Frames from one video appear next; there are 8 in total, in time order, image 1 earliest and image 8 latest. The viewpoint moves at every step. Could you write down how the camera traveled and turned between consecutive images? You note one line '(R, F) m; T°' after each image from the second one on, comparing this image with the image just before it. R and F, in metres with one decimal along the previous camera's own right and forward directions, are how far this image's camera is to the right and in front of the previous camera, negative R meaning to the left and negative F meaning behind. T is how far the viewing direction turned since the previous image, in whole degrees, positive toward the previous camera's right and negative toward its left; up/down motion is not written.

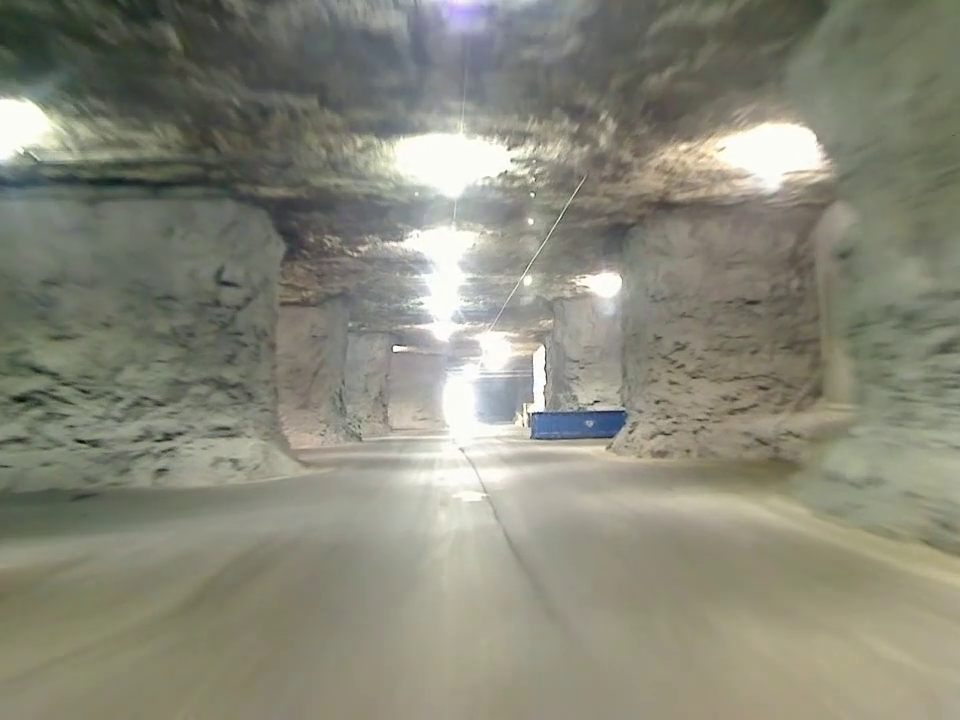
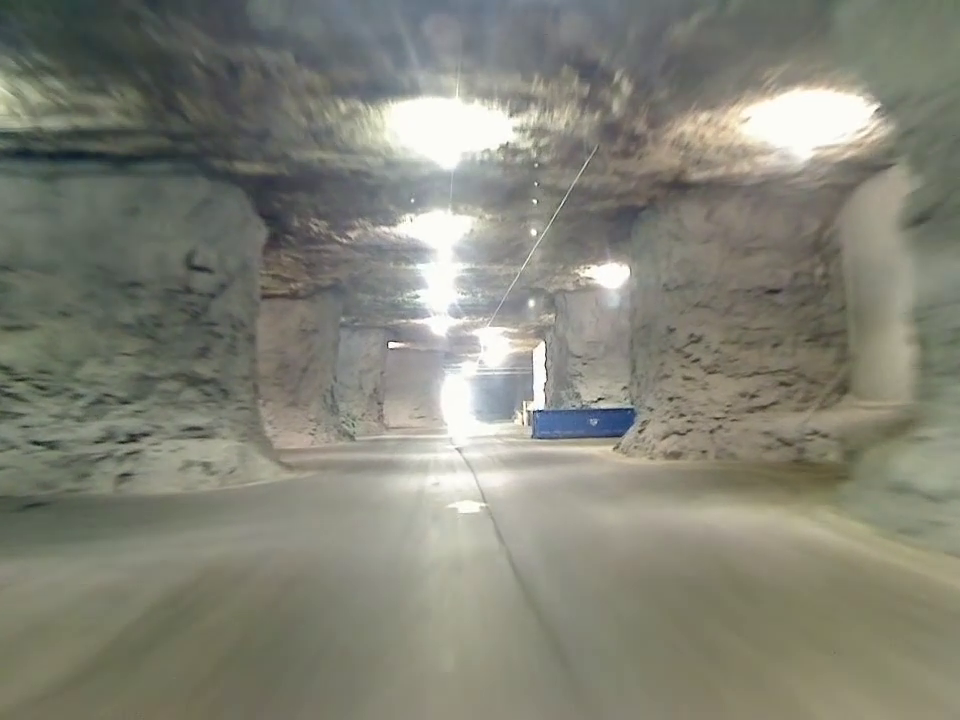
(0.0, +0.9) m; 0°
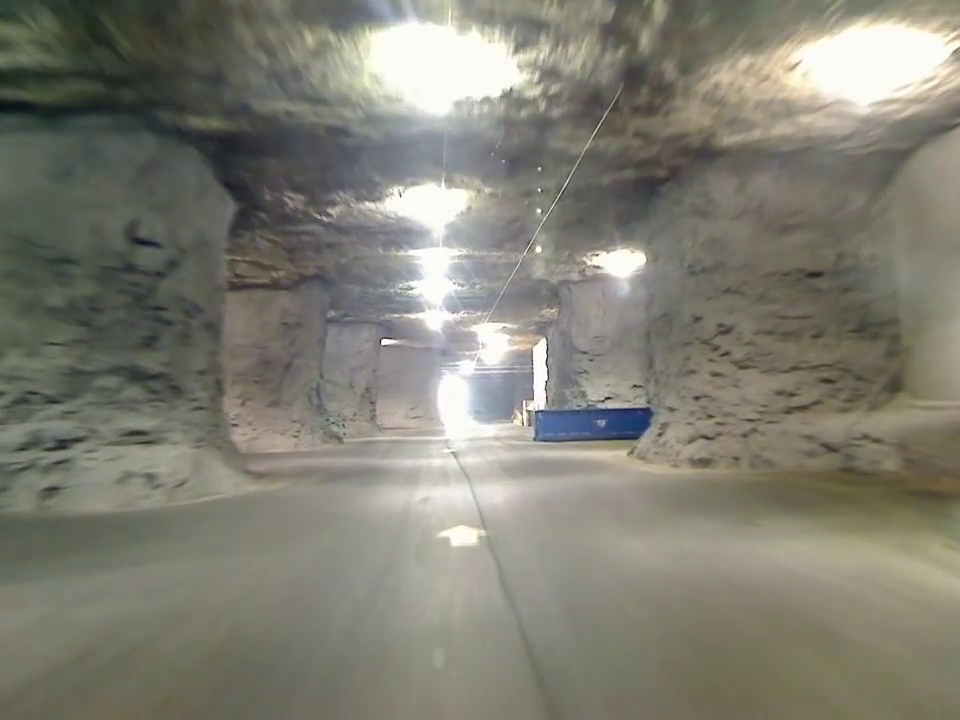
(0.0, +1.3) m; 0°
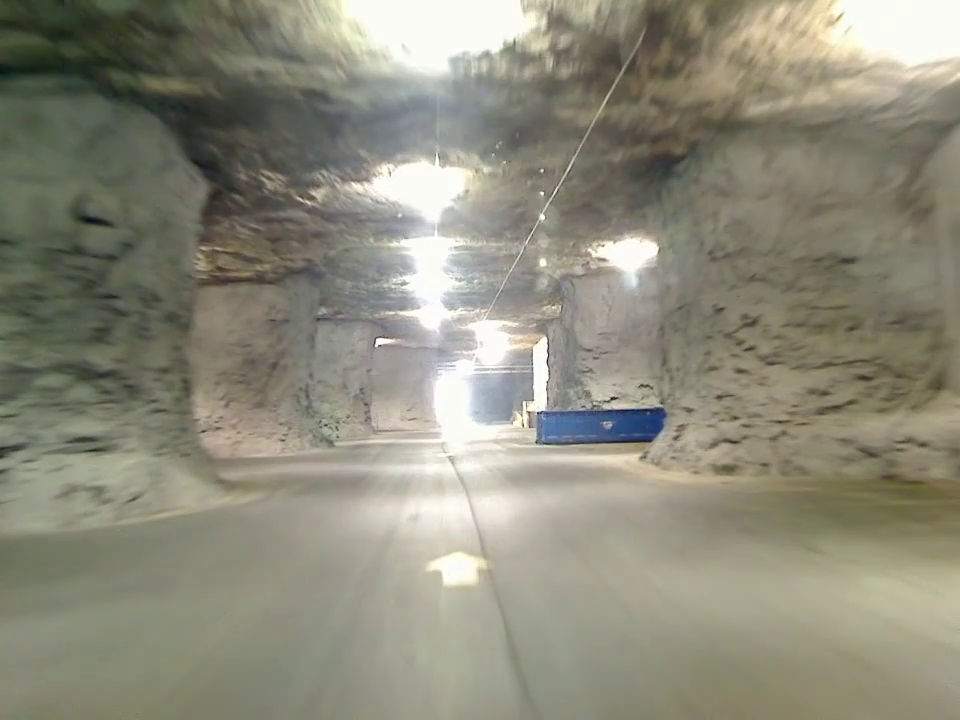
(0.0, +0.9) m; 0°
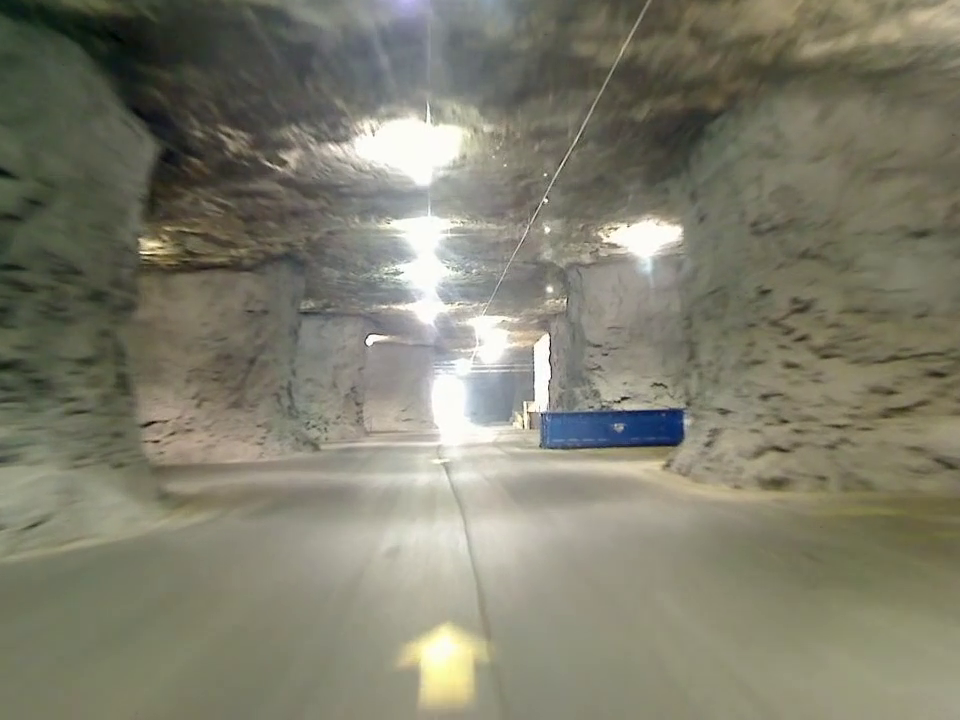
(0.0, +1.3) m; 0°
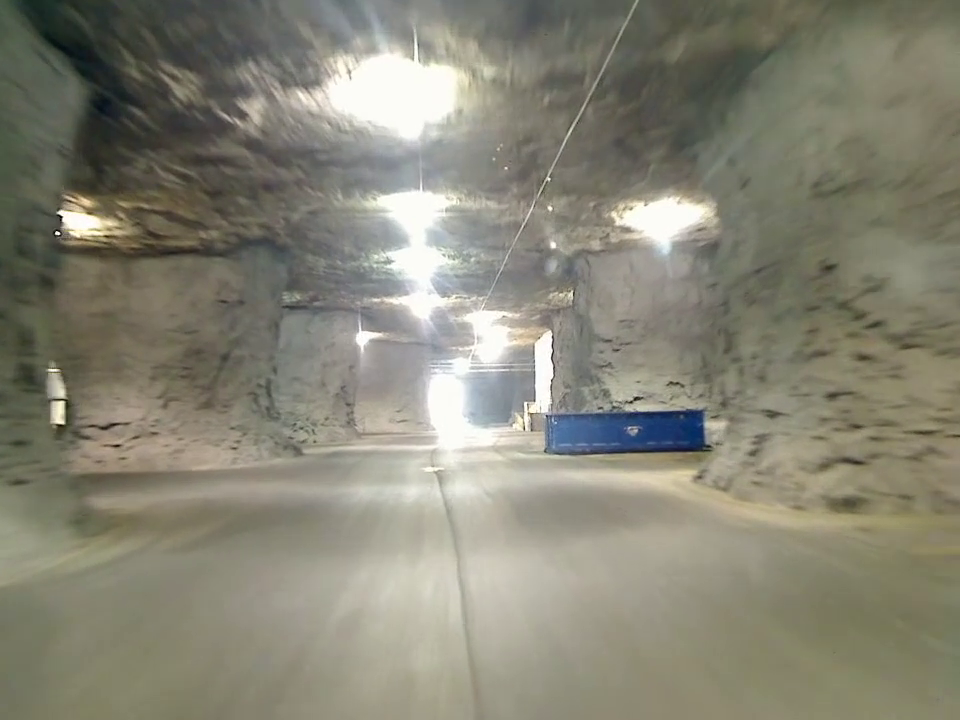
(0.0, +1.3) m; 0°
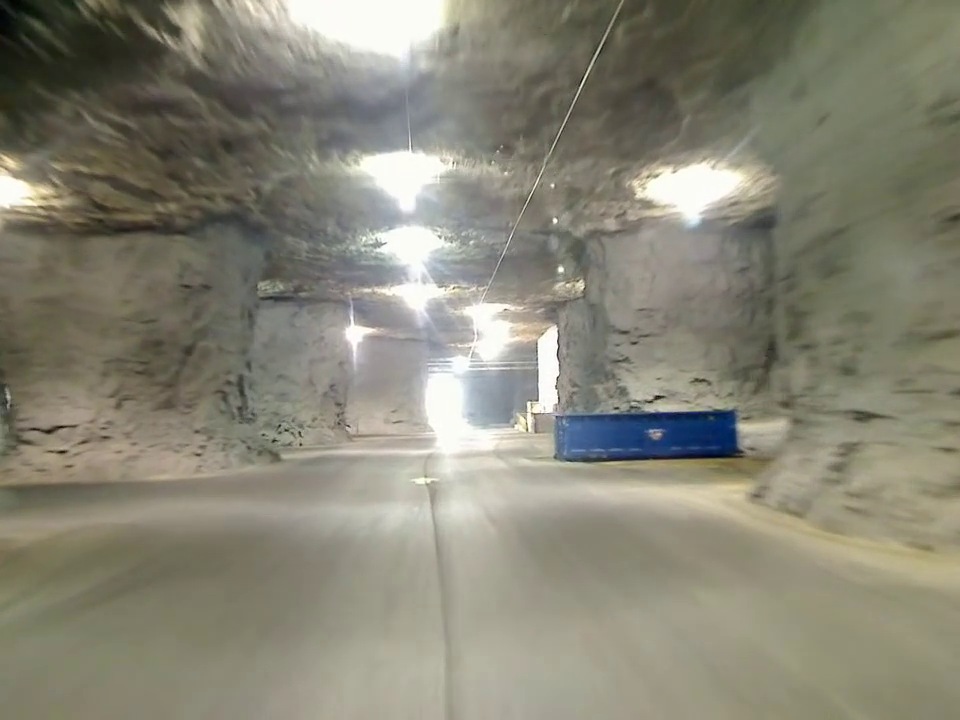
(0.0, +1.5) m; 0°
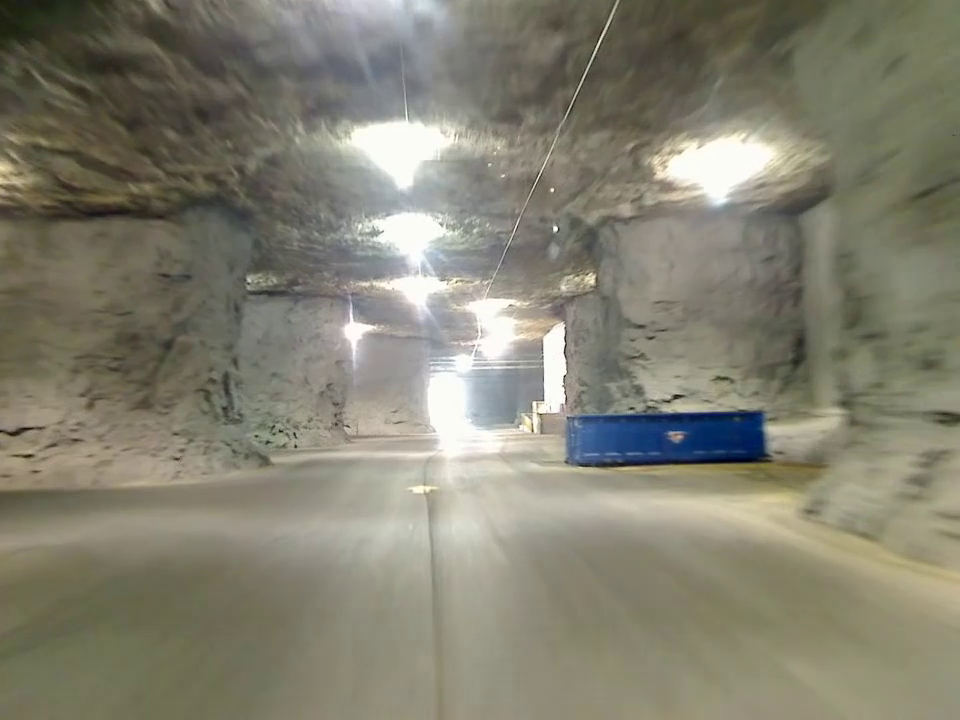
(0.0, +0.8) m; 0°
